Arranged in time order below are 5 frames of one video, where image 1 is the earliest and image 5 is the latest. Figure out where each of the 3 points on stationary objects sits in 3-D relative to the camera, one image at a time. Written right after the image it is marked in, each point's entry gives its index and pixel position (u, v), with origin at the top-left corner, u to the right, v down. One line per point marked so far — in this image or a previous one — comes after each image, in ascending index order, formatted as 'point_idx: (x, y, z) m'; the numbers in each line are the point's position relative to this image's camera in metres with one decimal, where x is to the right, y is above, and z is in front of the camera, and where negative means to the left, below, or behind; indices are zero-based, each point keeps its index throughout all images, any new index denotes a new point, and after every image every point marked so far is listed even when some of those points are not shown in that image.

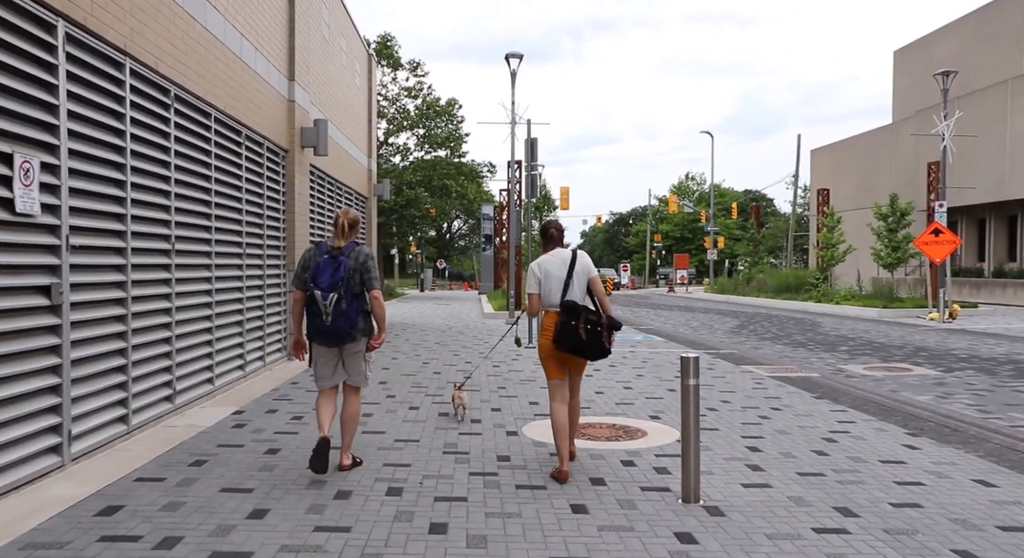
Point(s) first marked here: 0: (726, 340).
0: (+4.7, -1.3, +14.7) m
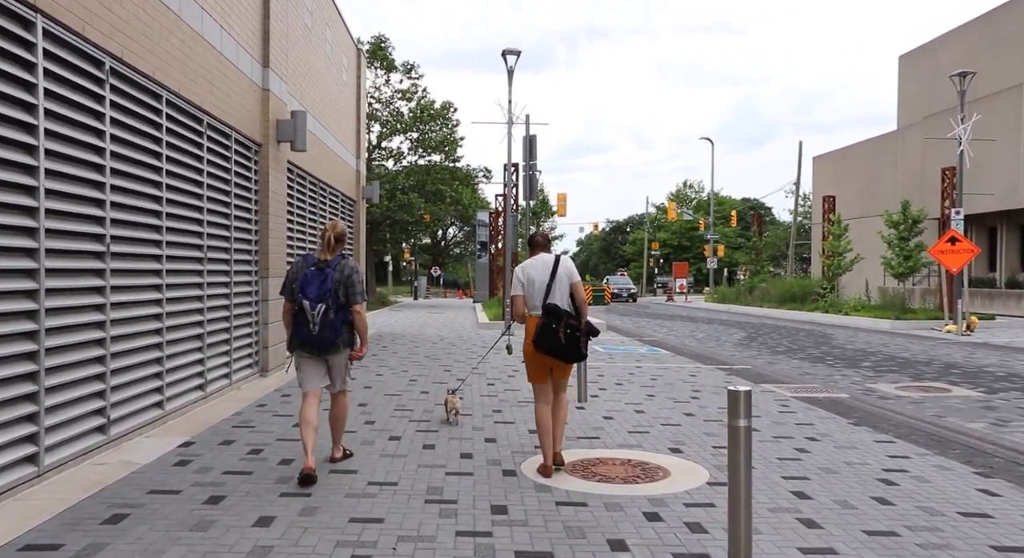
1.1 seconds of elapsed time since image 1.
0: (+4.6, -1.5, +13.8) m
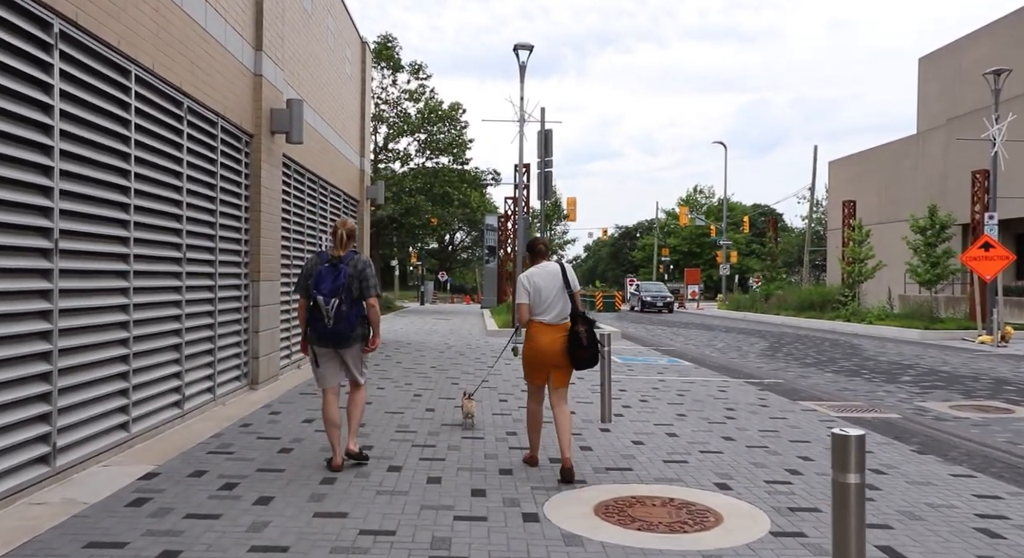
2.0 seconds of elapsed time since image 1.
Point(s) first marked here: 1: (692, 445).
0: (+4.8, -1.7, +12.9) m
1: (+1.7, -1.5, +6.2) m
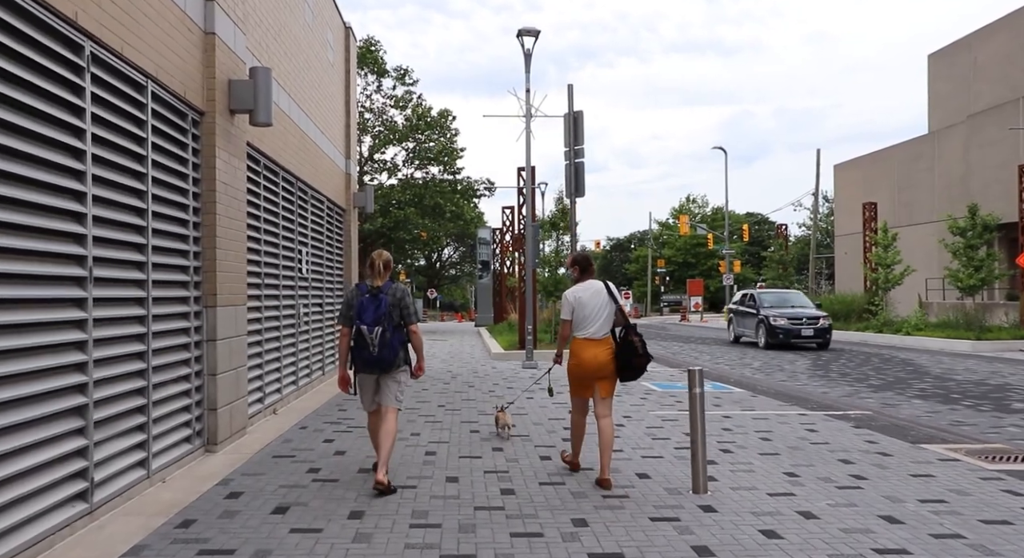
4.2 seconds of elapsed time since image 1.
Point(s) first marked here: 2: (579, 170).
0: (+5.1, -1.8, +11.0) m
1: (+2.1, -1.6, +4.2) m
2: (+0.9, +1.5, +9.2) m
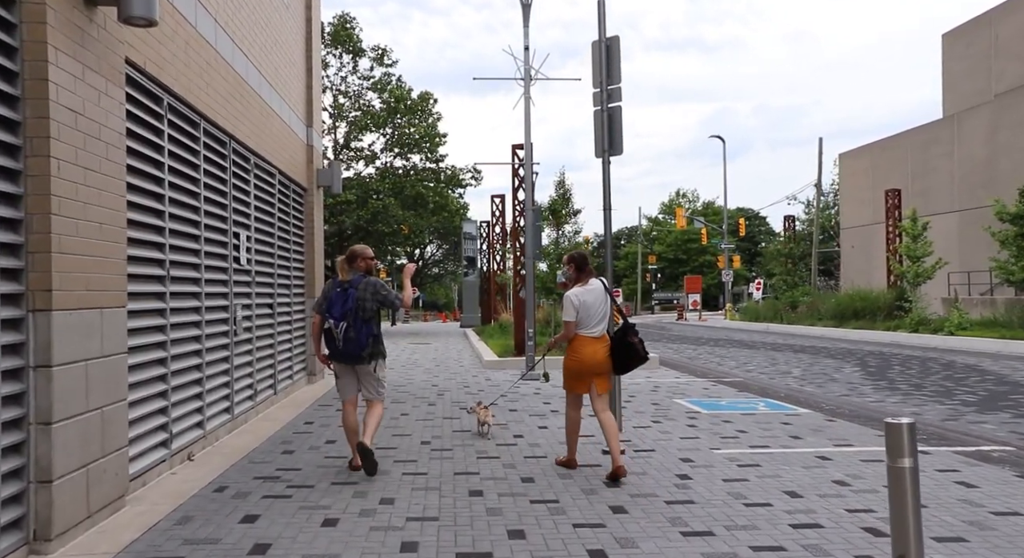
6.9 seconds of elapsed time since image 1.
0: (+5.2, -1.7, +8.6) m
1: (+2.3, -1.5, +1.8) m
2: (+1.0, +1.6, +6.7) m
